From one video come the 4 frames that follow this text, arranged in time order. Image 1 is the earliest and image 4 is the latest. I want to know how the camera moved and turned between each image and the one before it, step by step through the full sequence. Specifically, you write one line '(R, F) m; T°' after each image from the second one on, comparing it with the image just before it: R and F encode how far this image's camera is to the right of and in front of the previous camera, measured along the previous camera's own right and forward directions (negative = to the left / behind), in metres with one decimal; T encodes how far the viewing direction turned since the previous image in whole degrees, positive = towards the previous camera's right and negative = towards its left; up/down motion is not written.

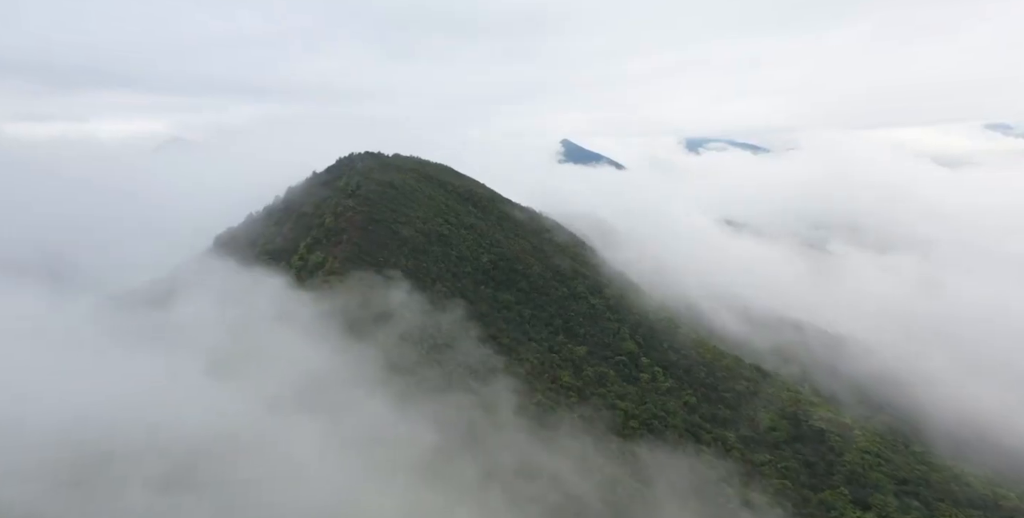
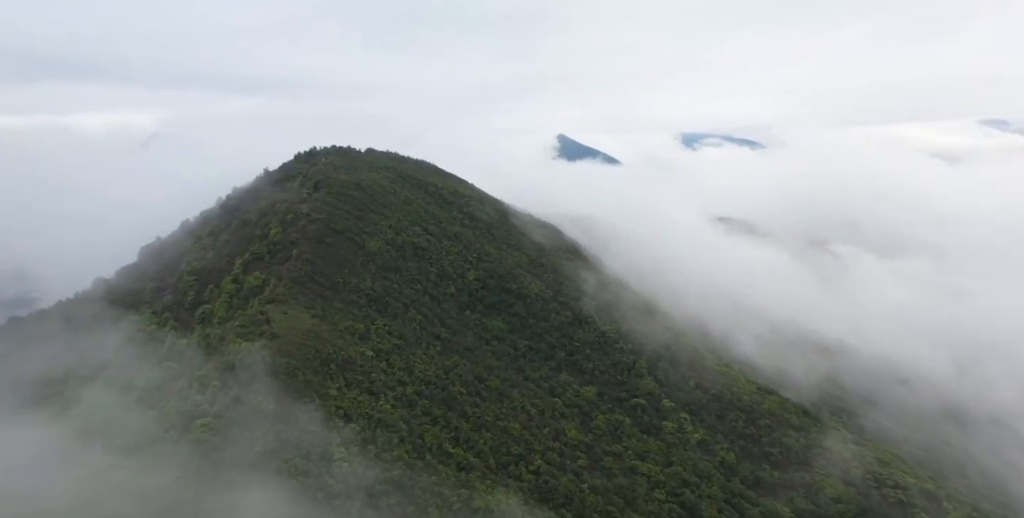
(+0.5, +12.9) m; 0°
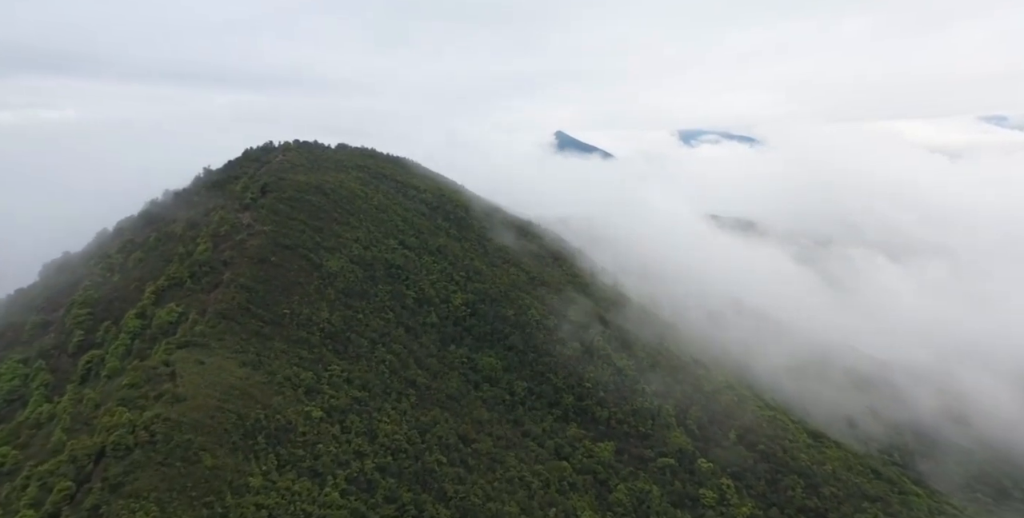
(+0.2, +11.5) m; 0°
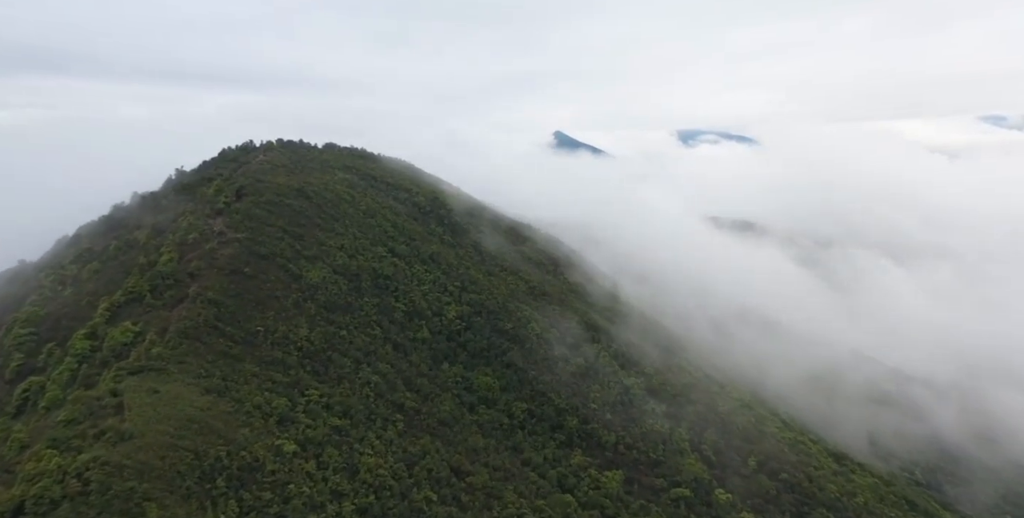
(+0.1, +4.0) m; 0°
